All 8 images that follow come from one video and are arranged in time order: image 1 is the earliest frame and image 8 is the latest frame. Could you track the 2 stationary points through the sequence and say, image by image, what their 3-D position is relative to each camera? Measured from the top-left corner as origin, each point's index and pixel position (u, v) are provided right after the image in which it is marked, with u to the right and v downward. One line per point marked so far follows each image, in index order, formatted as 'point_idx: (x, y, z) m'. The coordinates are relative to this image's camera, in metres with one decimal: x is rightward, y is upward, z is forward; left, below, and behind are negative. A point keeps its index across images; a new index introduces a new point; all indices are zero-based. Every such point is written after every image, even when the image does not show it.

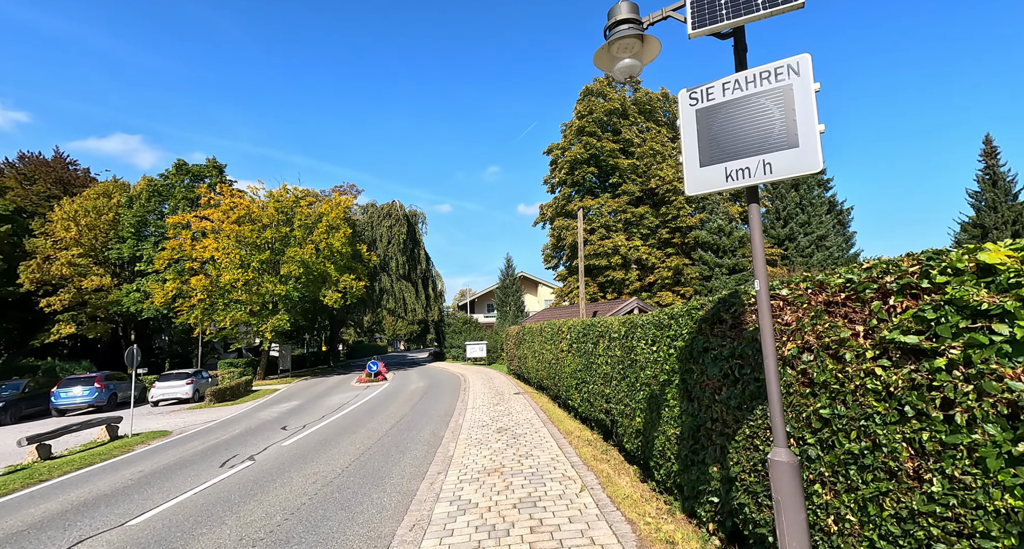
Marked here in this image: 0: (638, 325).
0: (+1.7, -0.7, +7.4) m
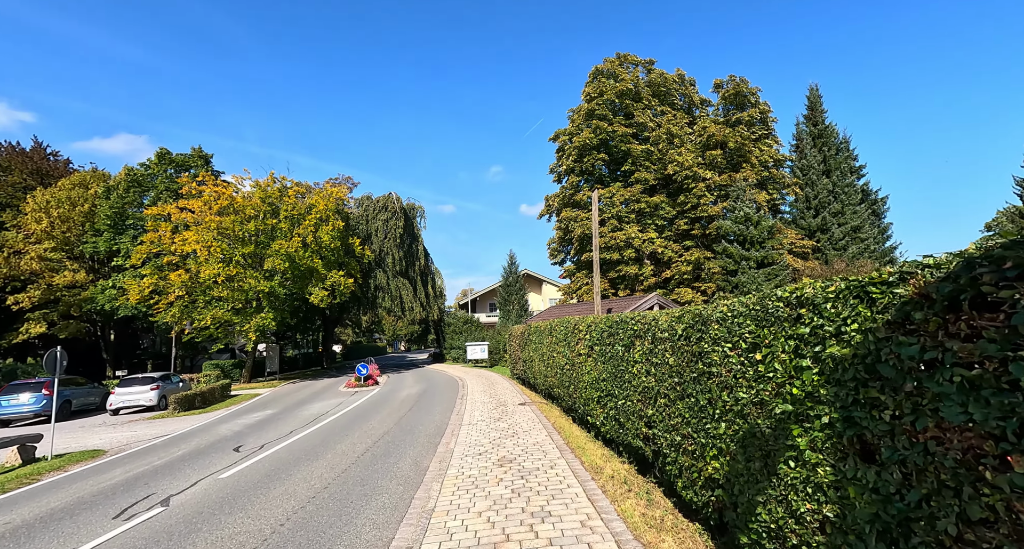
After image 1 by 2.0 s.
0: (+1.7, -0.4, +4.9) m
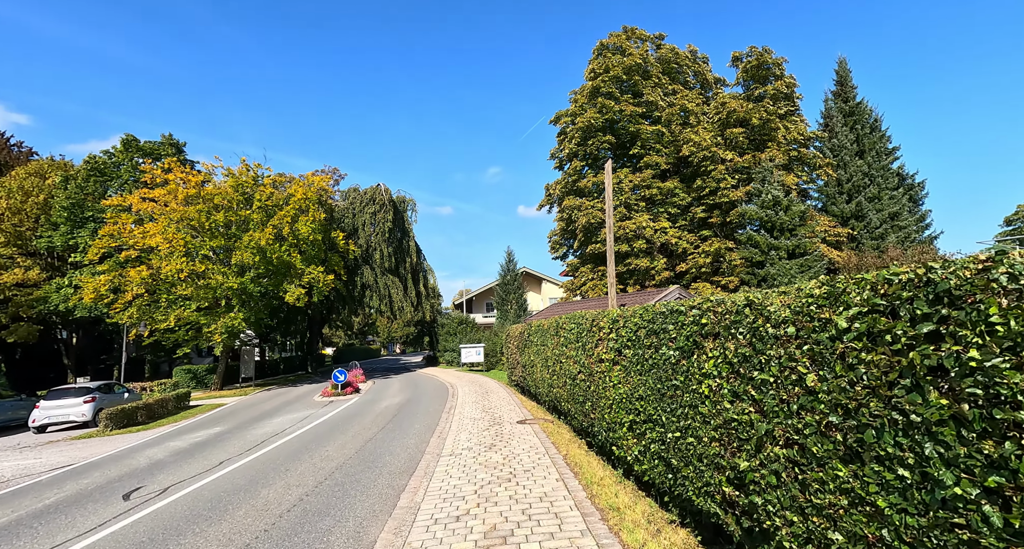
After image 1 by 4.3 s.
0: (+1.7, -0.1, +2.0) m
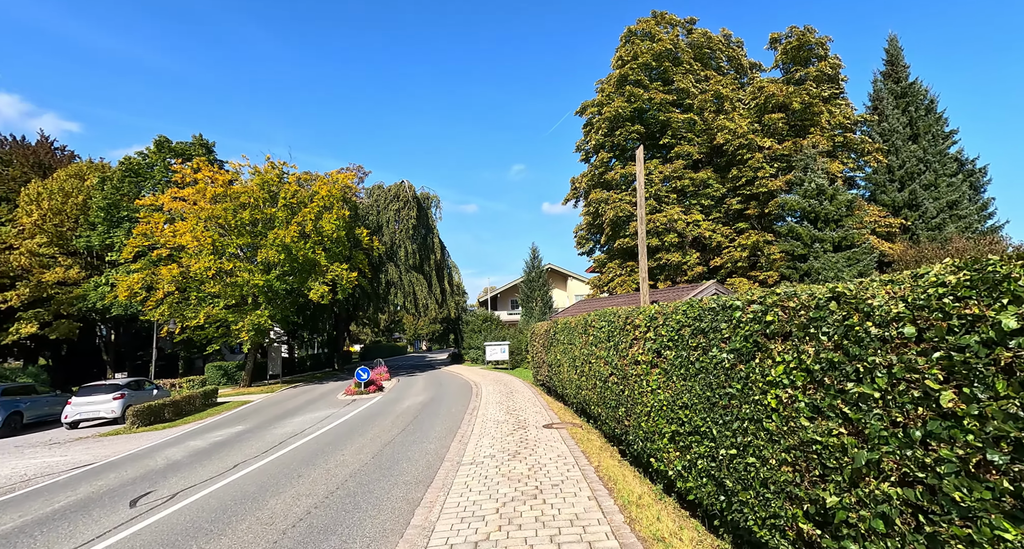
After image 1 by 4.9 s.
0: (+1.8, 0.0, +1.3) m
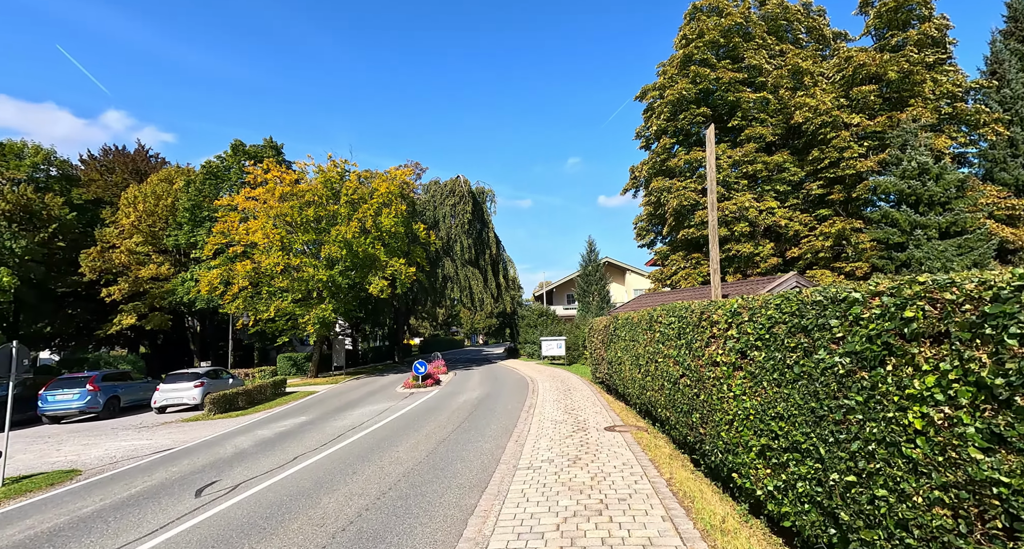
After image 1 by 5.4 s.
0: (+1.9, +0.1, +0.5) m
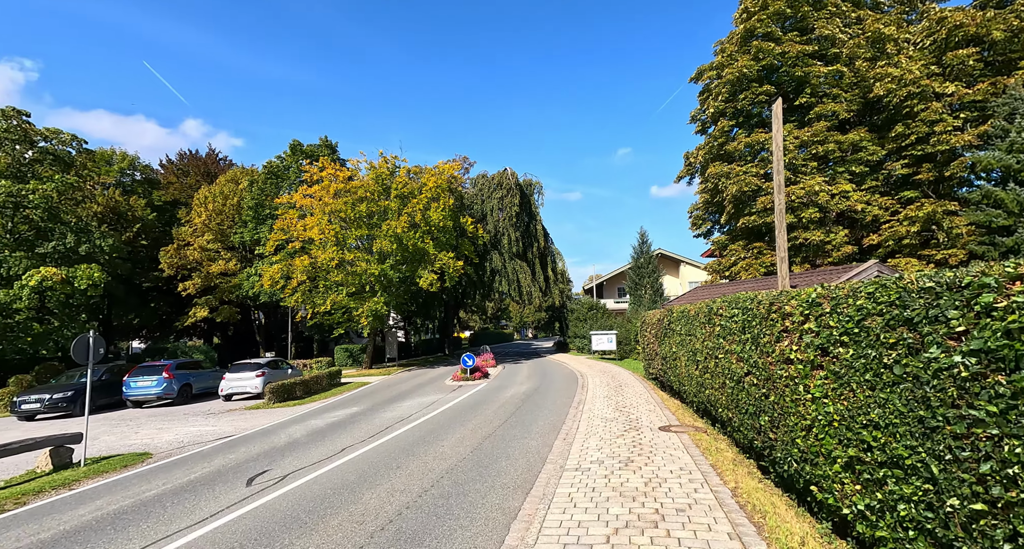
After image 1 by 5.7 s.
0: (+1.8, +0.1, -0.2) m
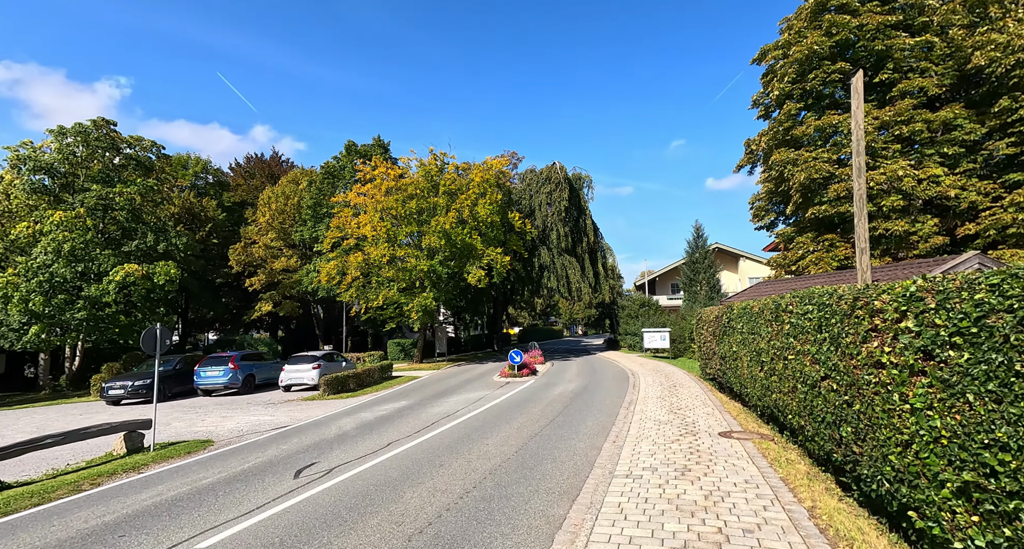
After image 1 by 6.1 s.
0: (+1.8, +0.2, -0.8) m
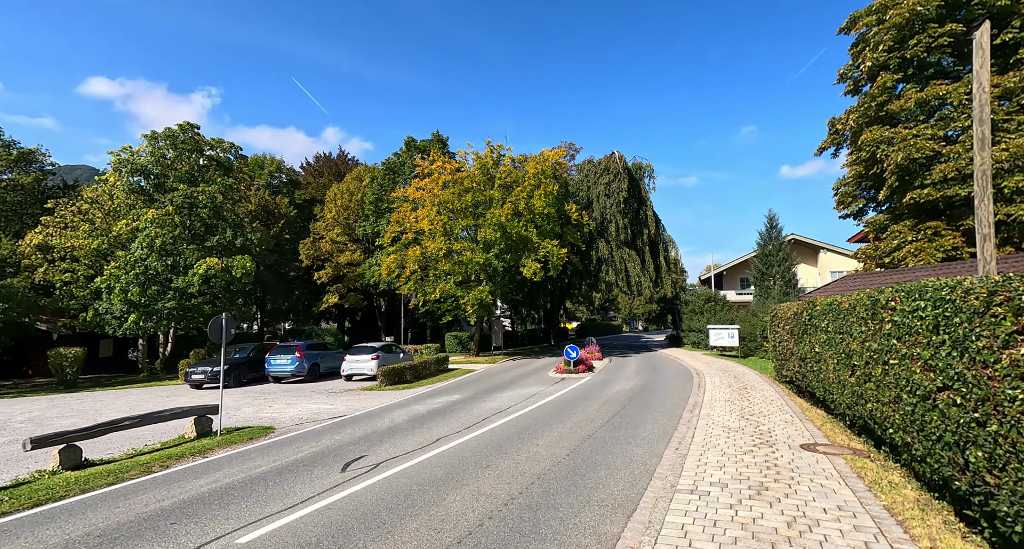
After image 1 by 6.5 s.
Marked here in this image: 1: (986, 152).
0: (+1.5, +0.2, -1.6) m
1: (+7.9, +2.0, +9.8) m
